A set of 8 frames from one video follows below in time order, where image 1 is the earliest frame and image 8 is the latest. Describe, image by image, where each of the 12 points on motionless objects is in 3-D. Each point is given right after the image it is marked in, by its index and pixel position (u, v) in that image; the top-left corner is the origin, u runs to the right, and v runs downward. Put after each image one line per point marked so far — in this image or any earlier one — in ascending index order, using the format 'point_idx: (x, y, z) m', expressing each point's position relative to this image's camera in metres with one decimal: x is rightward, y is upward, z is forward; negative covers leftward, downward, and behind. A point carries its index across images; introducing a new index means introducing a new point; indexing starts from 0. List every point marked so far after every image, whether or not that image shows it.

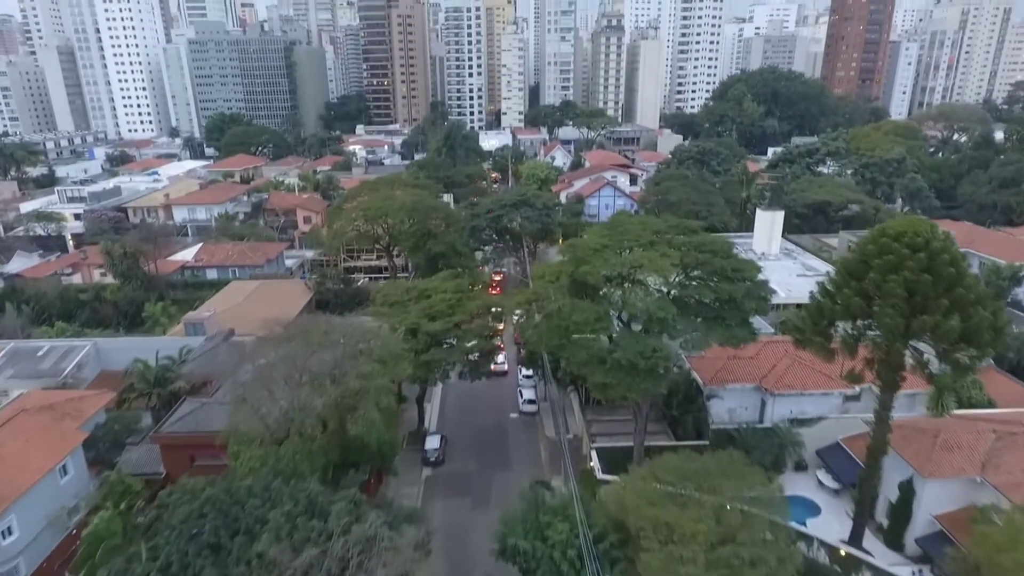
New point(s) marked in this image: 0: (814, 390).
0: (+8.9, -3.0, +18.6) m
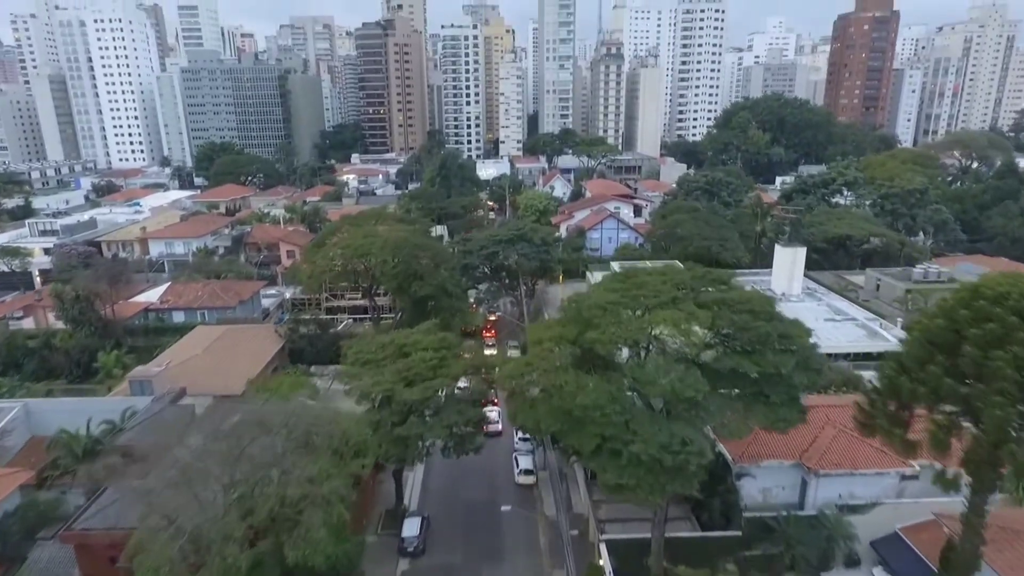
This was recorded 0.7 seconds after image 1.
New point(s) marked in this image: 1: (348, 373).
0: (+8.8, -4.5, +15.5) m
1: (-4.5, -2.3, +17.1) m
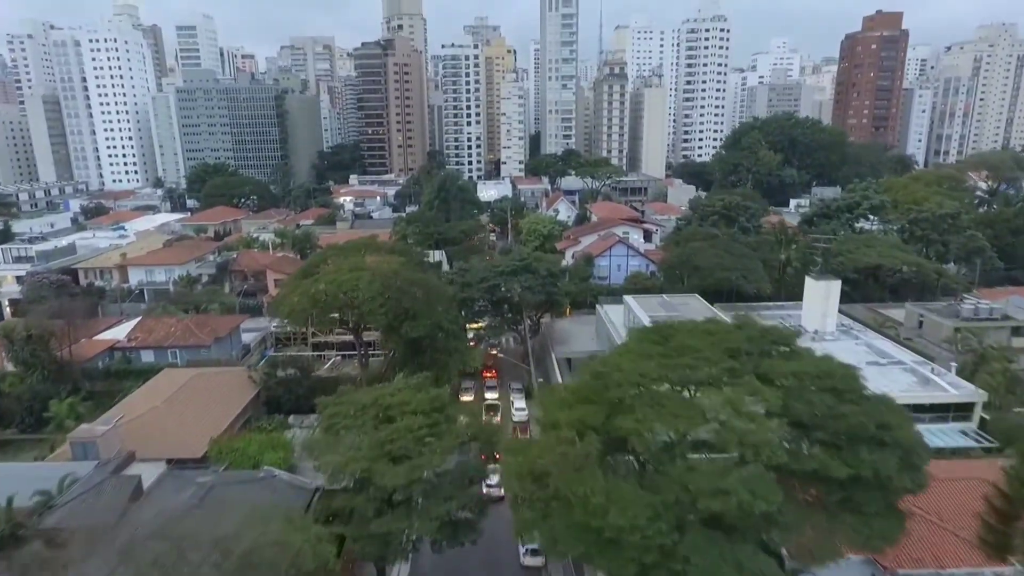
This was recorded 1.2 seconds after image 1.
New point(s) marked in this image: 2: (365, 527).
0: (+8.9, -5.6, +12.5) m
1: (-4.4, -3.5, +14.2) m
2: (-3.0, -4.8, +12.7) m
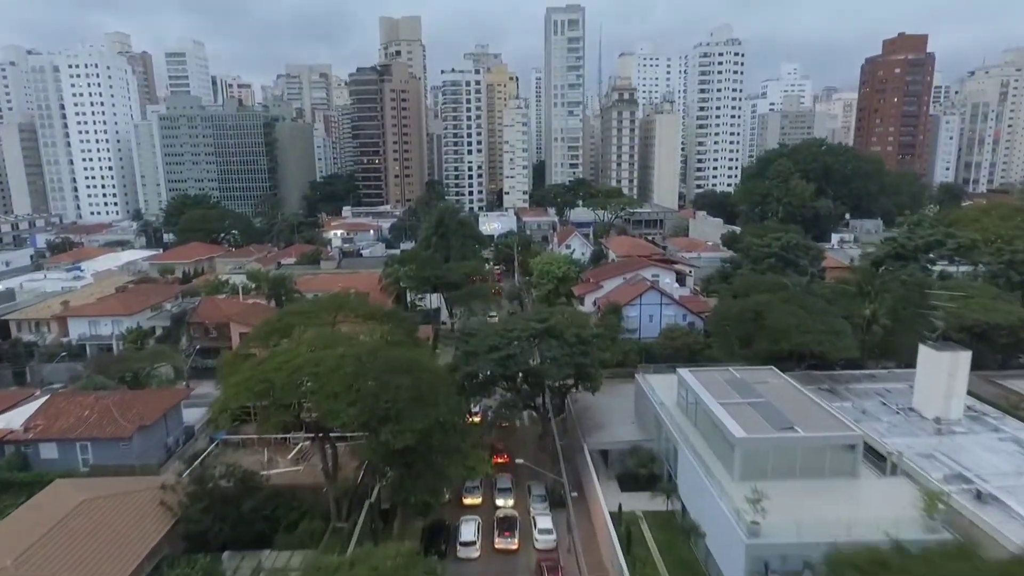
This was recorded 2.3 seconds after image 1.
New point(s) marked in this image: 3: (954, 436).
0: (+9.5, -7.3, +5.7) m
1: (-3.7, -5.3, +7.5) m
2: (-2.3, -6.5, +5.9) m
3: (+13.5, -4.5, +19.2) m
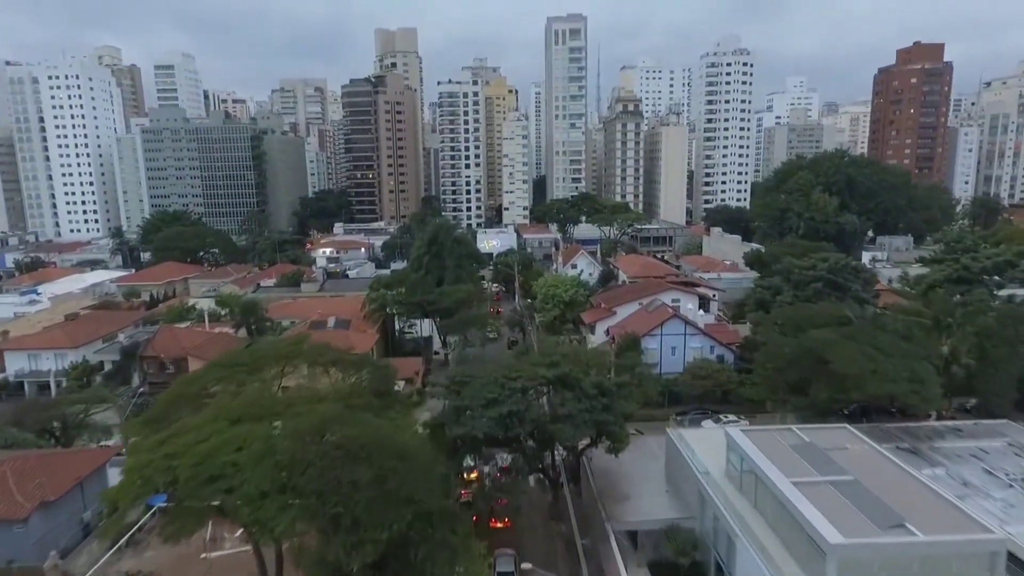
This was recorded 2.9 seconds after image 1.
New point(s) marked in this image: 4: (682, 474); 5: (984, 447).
0: (+9.7, -7.9, +1.1) m
1: (-3.6, -6.0, +2.9) m
2: (-2.2, -7.1, +1.3) m
3: (+13.6, -5.4, +14.6) m
4: (+4.9, -5.4, +18.2) m
5: (+13.6, -4.5, +18.1) m
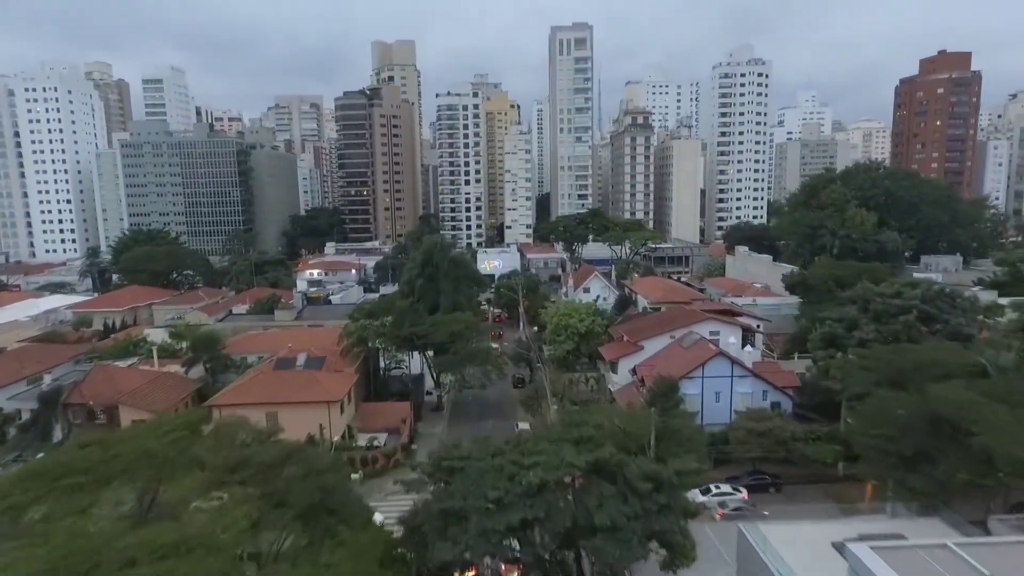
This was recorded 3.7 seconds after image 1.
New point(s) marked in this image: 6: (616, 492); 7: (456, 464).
0: (+9.9, -8.2, -4.6) m
1: (-3.4, -6.3, -2.7) m
2: (-2.0, -7.5, -4.4) m
3: (+13.8, -6.1, +9.0) m
4: (+5.2, -6.2, +12.6) m
5: (+13.9, -5.3, +12.6) m
6: (+2.0, -3.8, +12.1) m
7: (-1.1, -3.6, +12.9) m
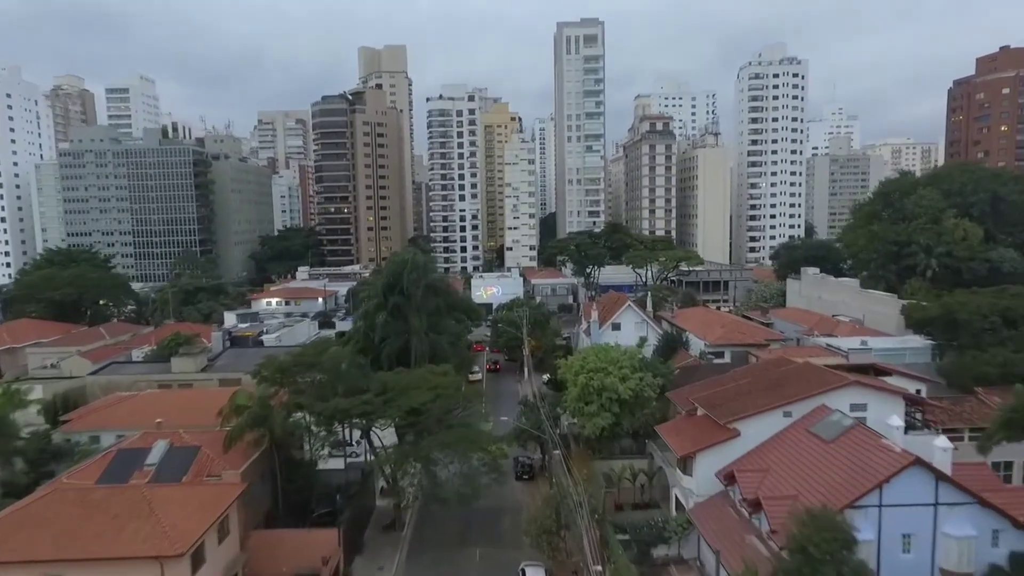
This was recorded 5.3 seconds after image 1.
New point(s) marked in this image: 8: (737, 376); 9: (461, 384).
0: (+9.9, -7.9, -16.2) m
1: (-3.4, -6.1, -14.2) m
2: (-2.0, -7.2, -16.0) m
3: (+13.9, -6.4, -2.6) m
4: (+5.2, -6.7, +1.0) m
5: (+13.9, -5.8, +1.0) m
6: (+2.0, -4.2, +0.6) m
7: (-1.0, -4.1, +1.5) m
8: (+6.9, -2.8, +19.2) m
9: (-1.7, -3.1, +19.5) m
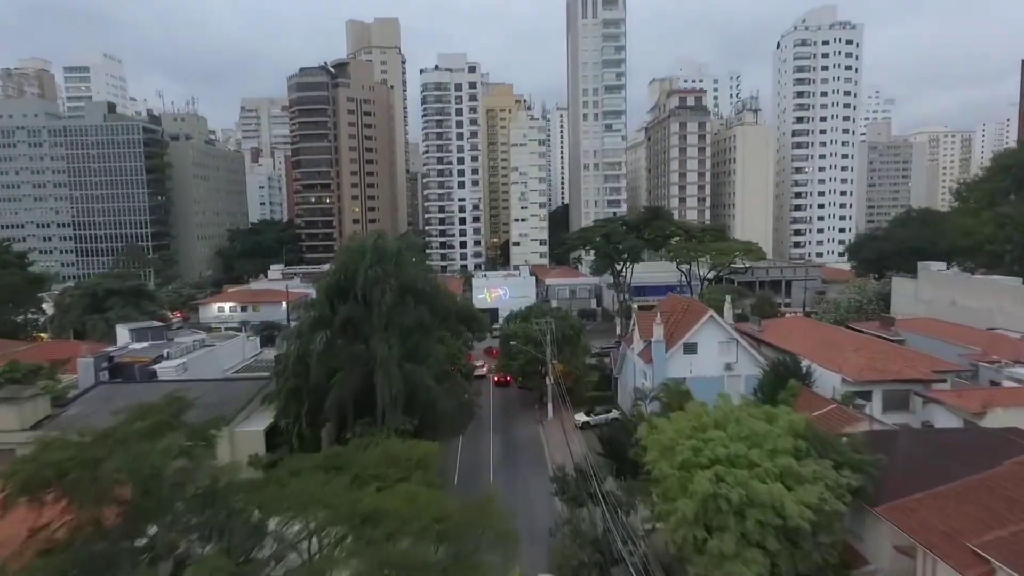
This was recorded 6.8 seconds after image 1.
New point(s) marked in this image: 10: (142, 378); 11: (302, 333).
0: (+10.6, -7.9, -26.3) m
1: (-2.7, -6.2, -24.4) m
2: (-1.3, -7.2, -26.1) m
3: (+14.5, -6.5, -12.7) m
4: (+5.9, -6.7, -9.1) m
5: (+14.6, -5.8, -9.1) m
6: (+2.7, -4.2, -9.5) m
7: (-0.4, -4.1, -8.6) m
8: (+7.6, -2.8, +9.1) m
9: (-1.0, -3.1, +9.4) m
10: (-11.3, -2.7, +19.3) m
11: (-5.3, -1.2, +16.3) m
